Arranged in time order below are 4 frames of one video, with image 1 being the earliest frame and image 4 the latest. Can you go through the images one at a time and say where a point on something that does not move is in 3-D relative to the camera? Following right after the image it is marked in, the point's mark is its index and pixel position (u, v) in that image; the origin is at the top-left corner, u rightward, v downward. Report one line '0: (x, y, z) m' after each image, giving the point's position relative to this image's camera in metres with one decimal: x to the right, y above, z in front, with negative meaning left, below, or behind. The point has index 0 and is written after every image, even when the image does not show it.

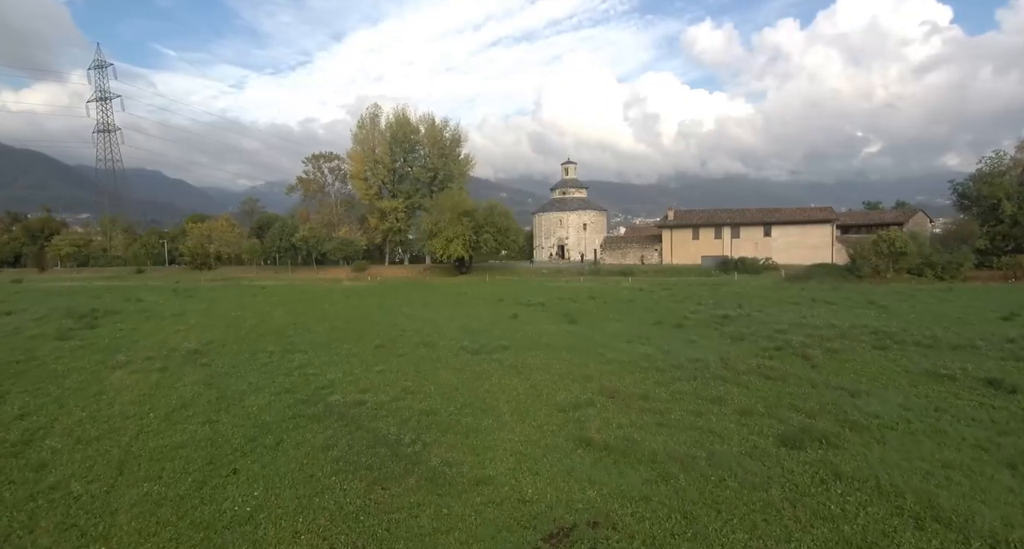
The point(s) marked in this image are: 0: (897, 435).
0: (+6.6, -2.7, +8.9) m
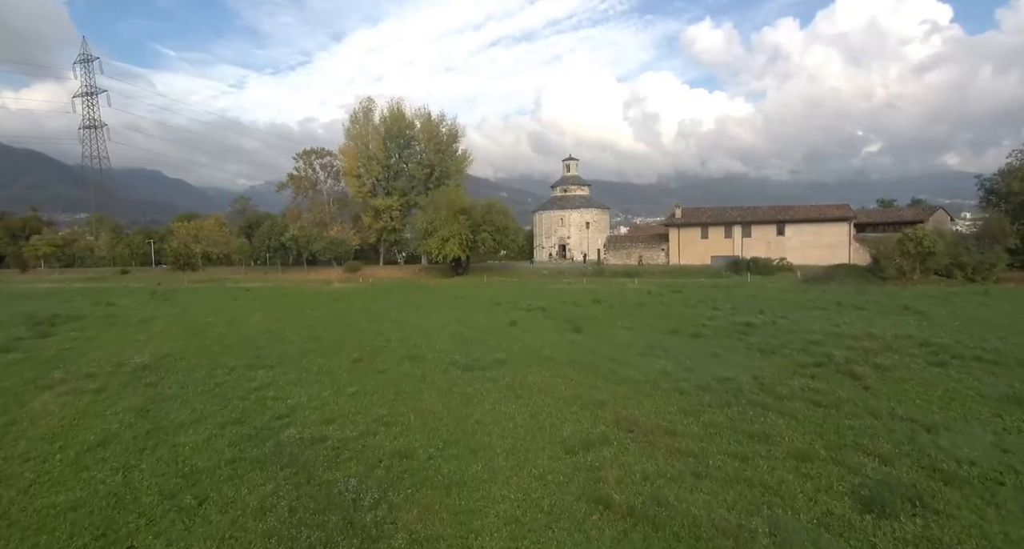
0: (+6.5, -2.8, +6.8) m
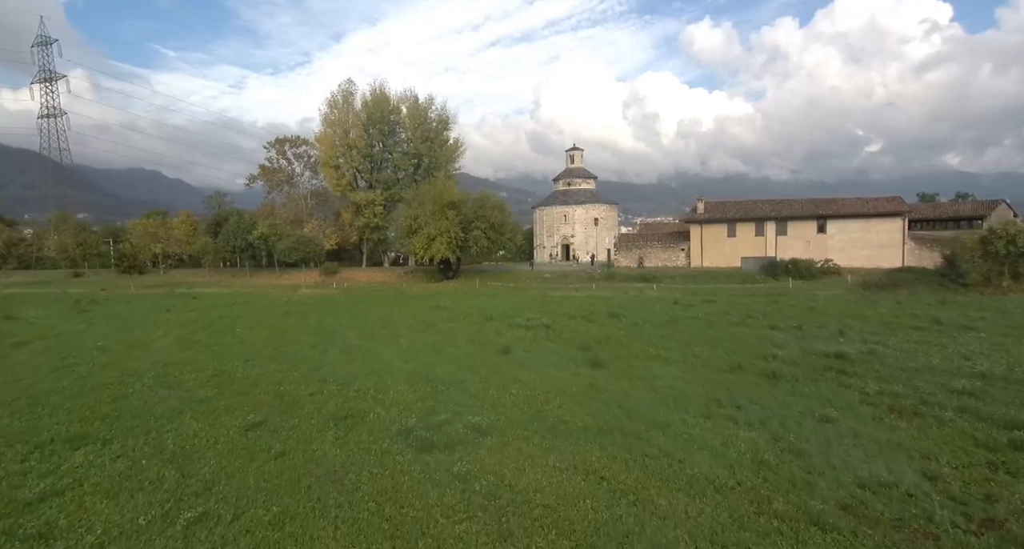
0: (+6.3, -3.1, +1.4) m
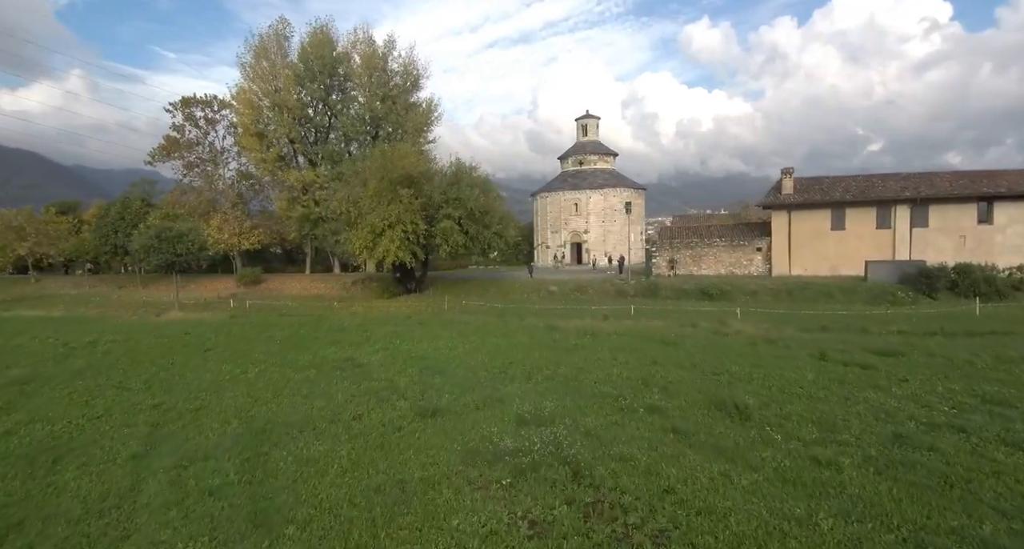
0: (+5.8, -3.6, -10.4) m
